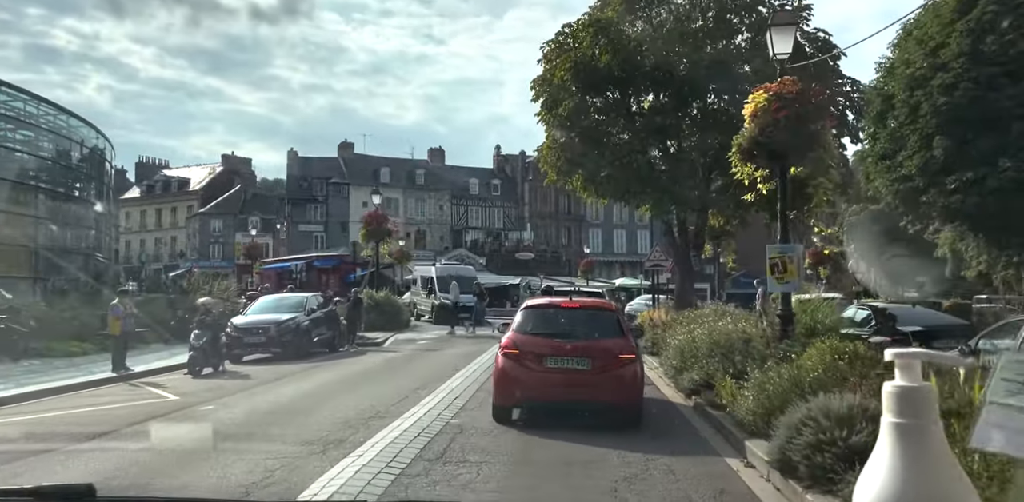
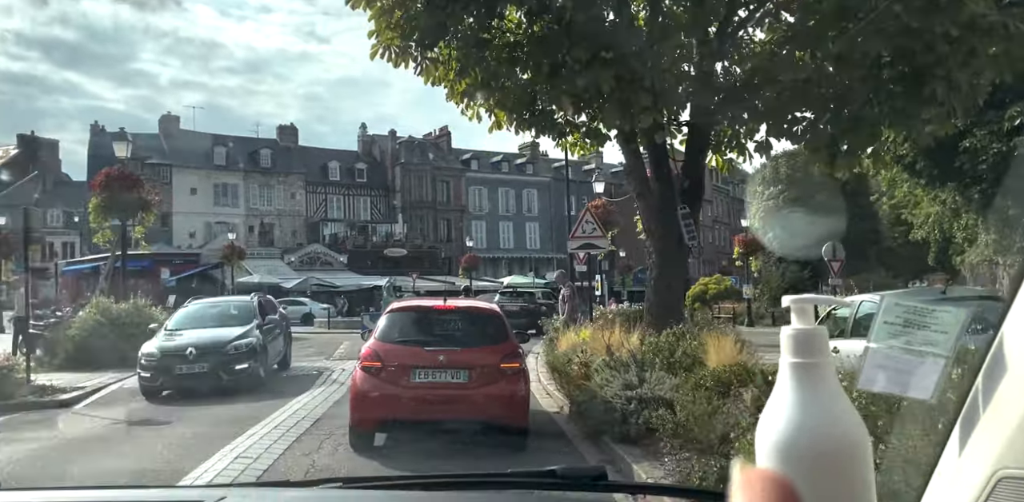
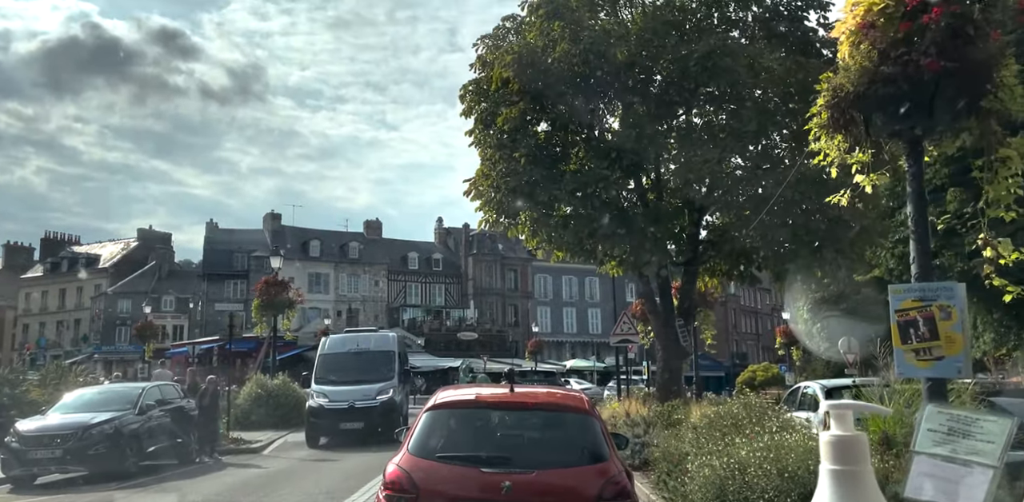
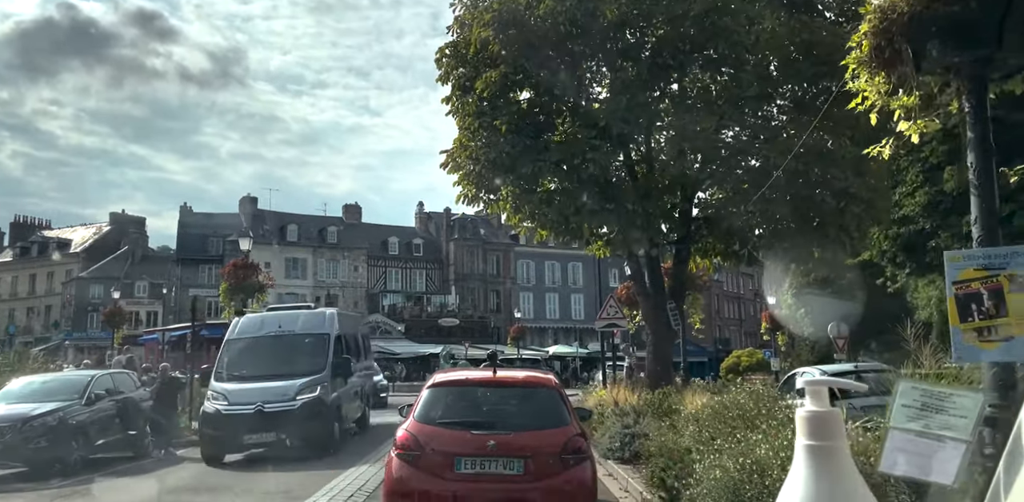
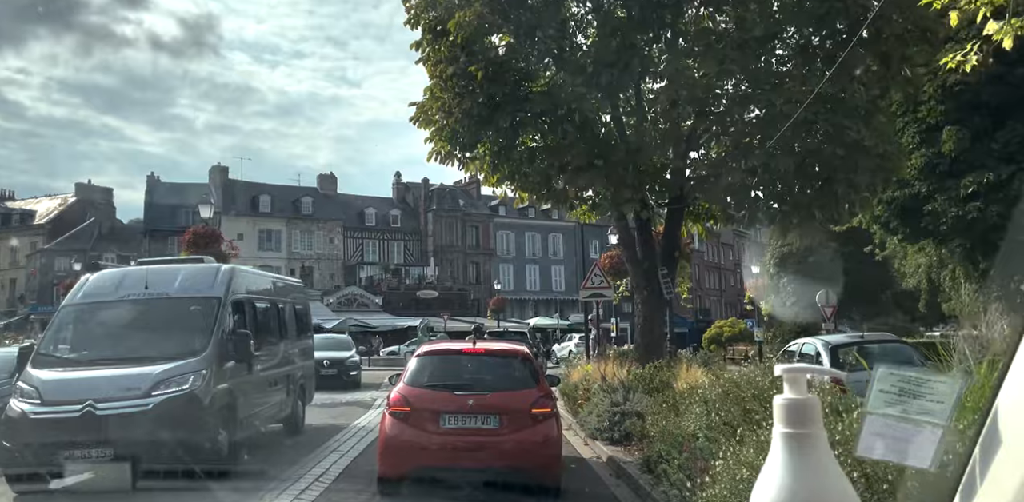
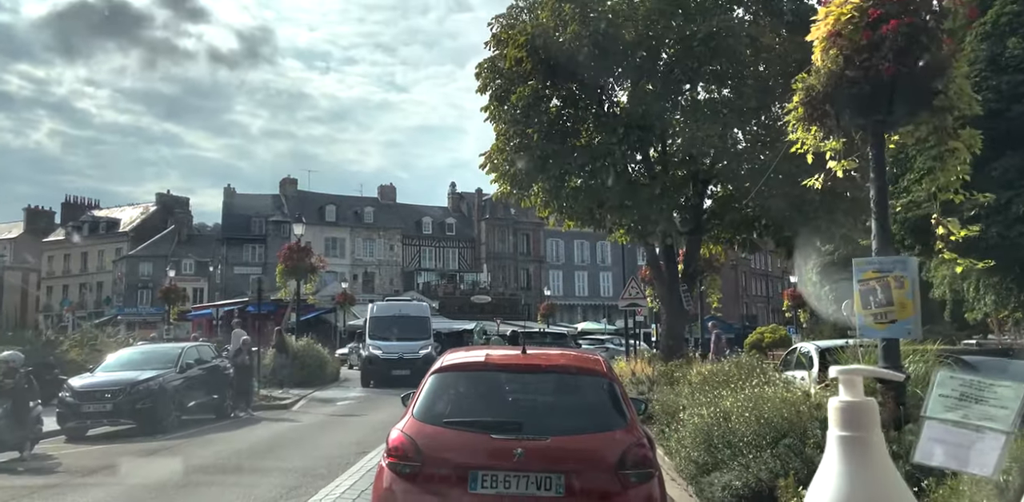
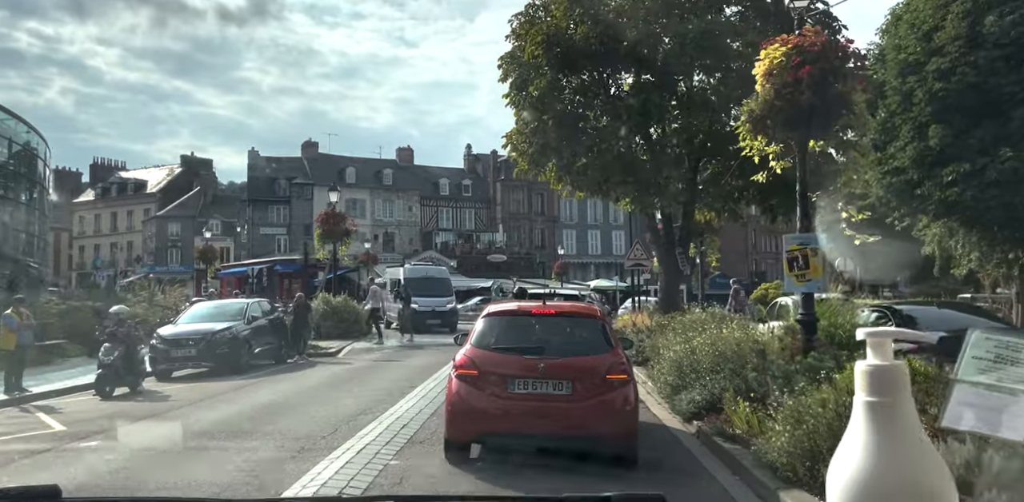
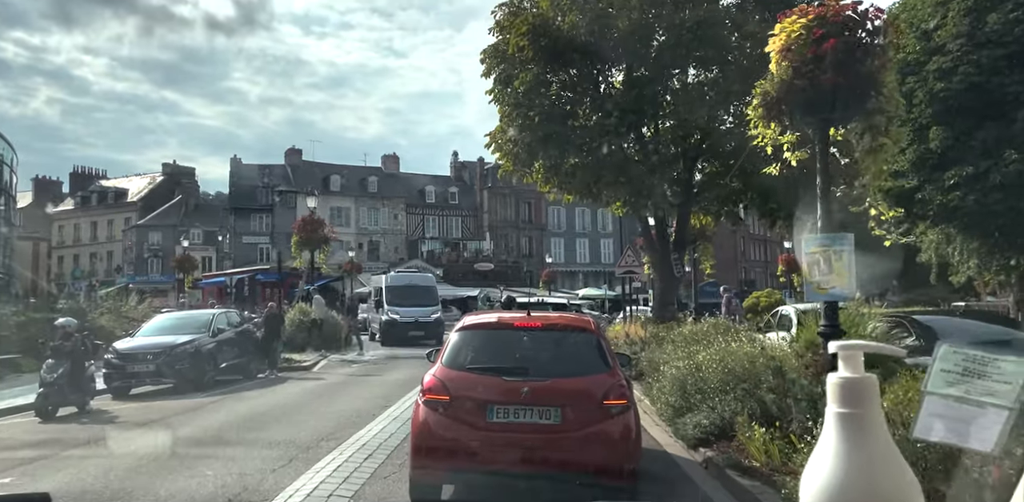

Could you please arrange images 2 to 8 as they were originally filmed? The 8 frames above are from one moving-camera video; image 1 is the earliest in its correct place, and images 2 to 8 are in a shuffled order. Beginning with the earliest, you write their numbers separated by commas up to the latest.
7, 8, 6, 3, 4, 5, 2
